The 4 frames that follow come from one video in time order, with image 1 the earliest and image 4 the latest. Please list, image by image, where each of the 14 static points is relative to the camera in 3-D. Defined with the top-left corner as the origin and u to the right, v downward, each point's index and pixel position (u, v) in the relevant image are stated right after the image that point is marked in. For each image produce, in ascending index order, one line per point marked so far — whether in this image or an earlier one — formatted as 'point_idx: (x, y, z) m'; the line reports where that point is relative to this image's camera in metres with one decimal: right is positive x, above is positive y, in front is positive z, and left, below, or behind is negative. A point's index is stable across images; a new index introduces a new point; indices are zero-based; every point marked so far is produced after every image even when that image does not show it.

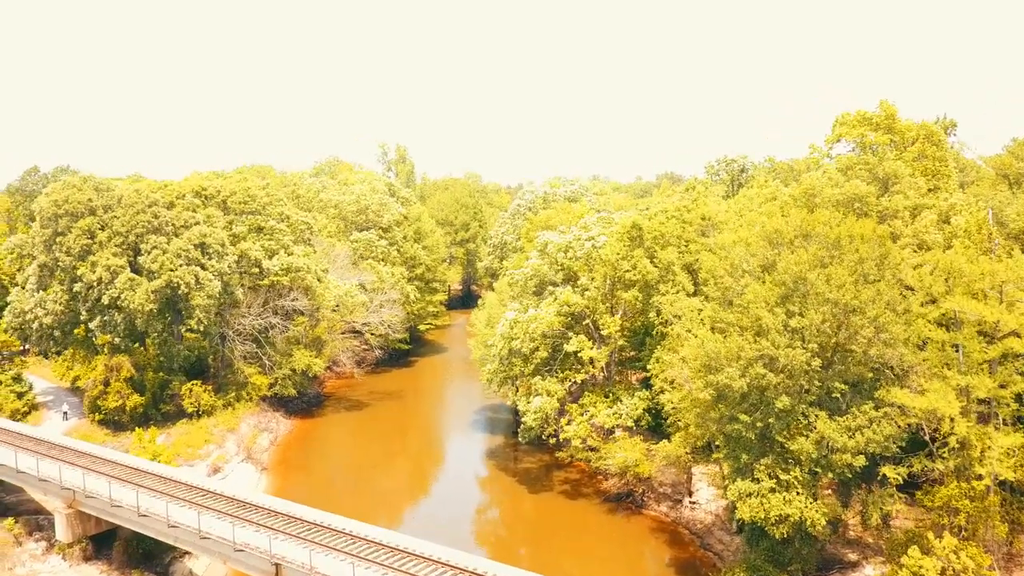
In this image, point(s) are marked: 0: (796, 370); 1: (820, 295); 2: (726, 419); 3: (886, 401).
0: (+6.3, -1.8, +18.0) m
1: (+6.9, -0.1, +18.3) m
2: (+5.1, -3.1, +19.4) m
3: (+8.3, -2.5, +18.1) m
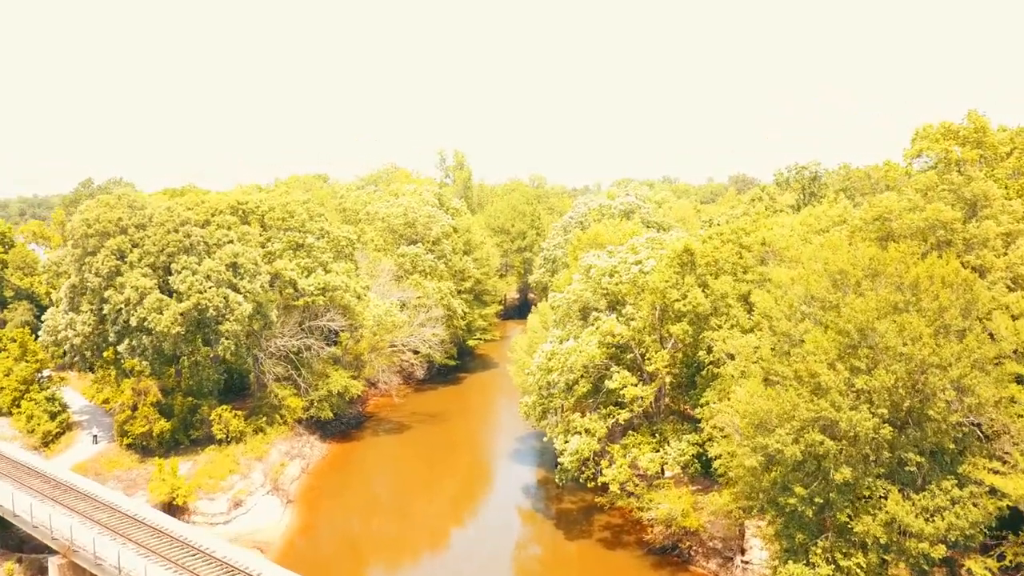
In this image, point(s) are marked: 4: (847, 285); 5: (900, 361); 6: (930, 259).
0: (+6.6, -2.8, +15.3) m
1: (+7.2, -1.1, +15.5) m
2: (+5.5, -4.1, +16.7) m
3: (+8.6, -3.5, +15.2) m
4: (+7.4, +0.1, +17.8) m
5: (+7.4, -1.4, +15.5) m
6: (+9.1, +0.6, +17.6) m
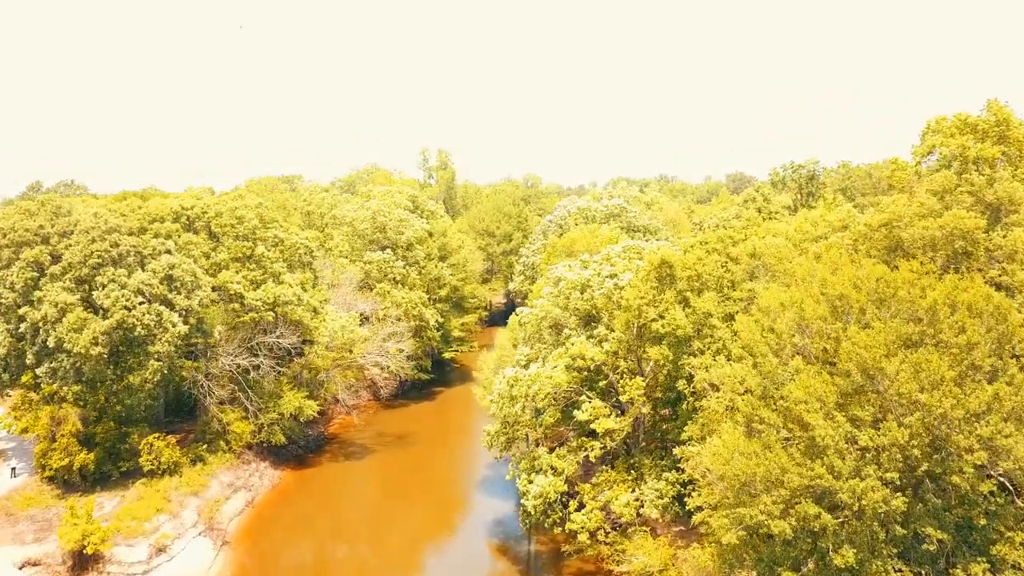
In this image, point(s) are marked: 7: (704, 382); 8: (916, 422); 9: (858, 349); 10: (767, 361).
0: (+5.3, -3.3, +12.0) m
1: (+6.0, -1.6, +12.3) m
2: (+4.2, -4.6, +13.5) m
3: (+7.3, -4.0, +12.0) m
4: (+6.1, -0.4, +14.6) m
5: (+6.1, -1.9, +12.3) m
6: (+7.8, +0.2, +14.4) m
7: (+4.7, -2.3, +19.7) m
8: (+6.0, -2.0, +12.1) m
9: (+5.6, -1.0, +13.0) m
10: (+4.8, -1.3, +15.3) m
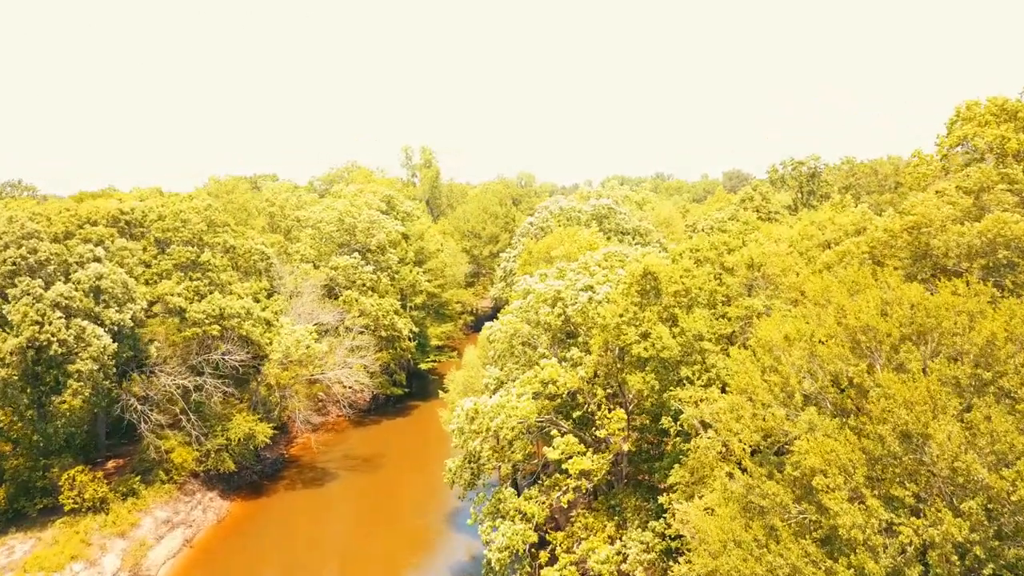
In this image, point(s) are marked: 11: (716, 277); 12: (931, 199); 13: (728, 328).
0: (+4.3, -3.7, +8.8) m
1: (+5.0, -2.0, +9.0) m
2: (+3.2, -5.0, +10.2) m
3: (+6.4, -4.4, +8.7) m
4: (+5.1, -0.8, +11.4) m
5: (+5.2, -2.3, +9.1) m
6: (+6.8, -0.2, +11.2) m
7: (+3.7, -2.7, +16.4) m
8: (+5.1, -2.4, +8.9) m
9: (+4.6, -1.4, +9.8) m
10: (+3.8, -1.7, +12.0) m
11: (+4.9, +0.3, +19.5) m
12: (+9.1, +1.9, +17.5) m
13: (+4.9, -0.9, +18.2) m
